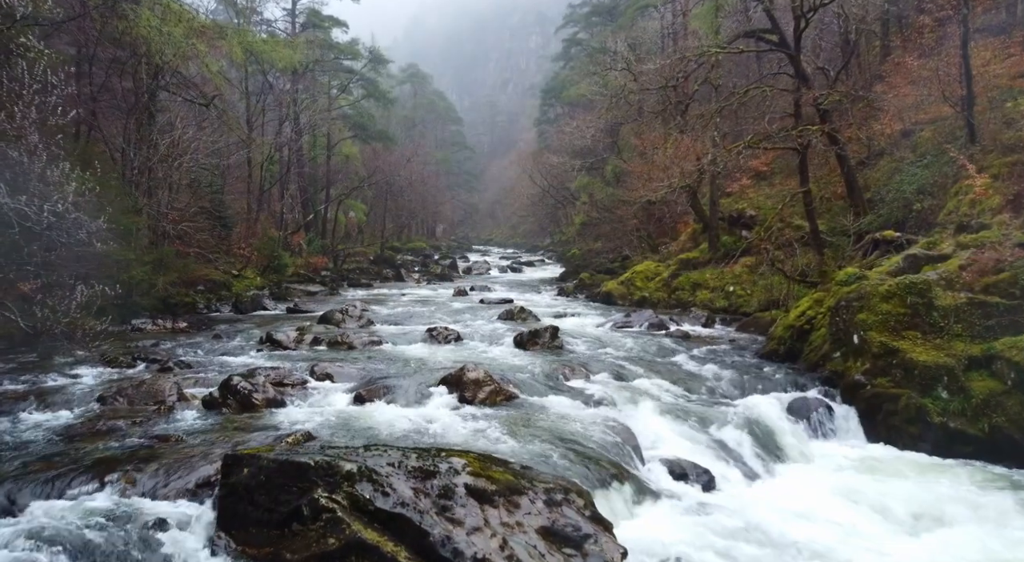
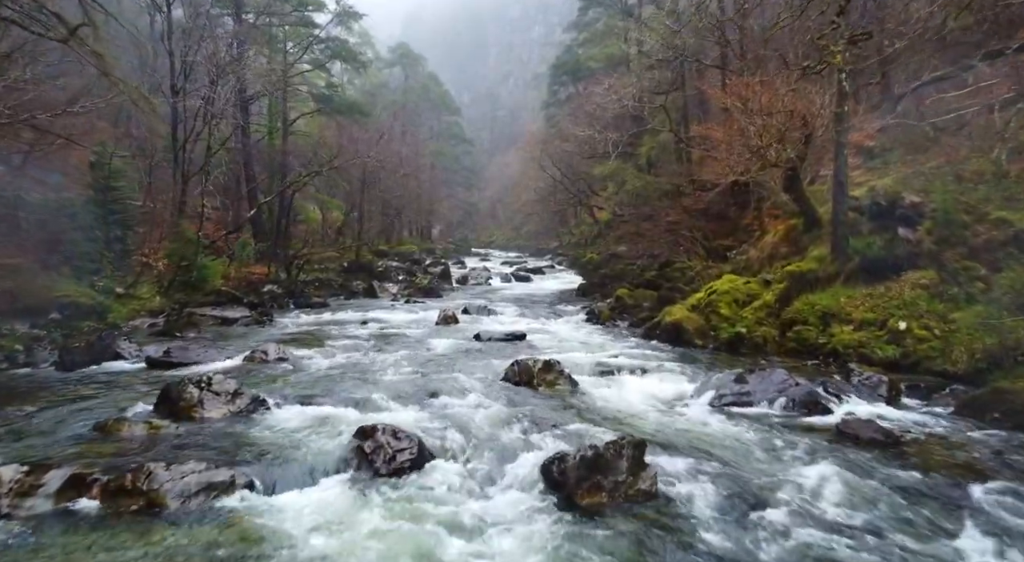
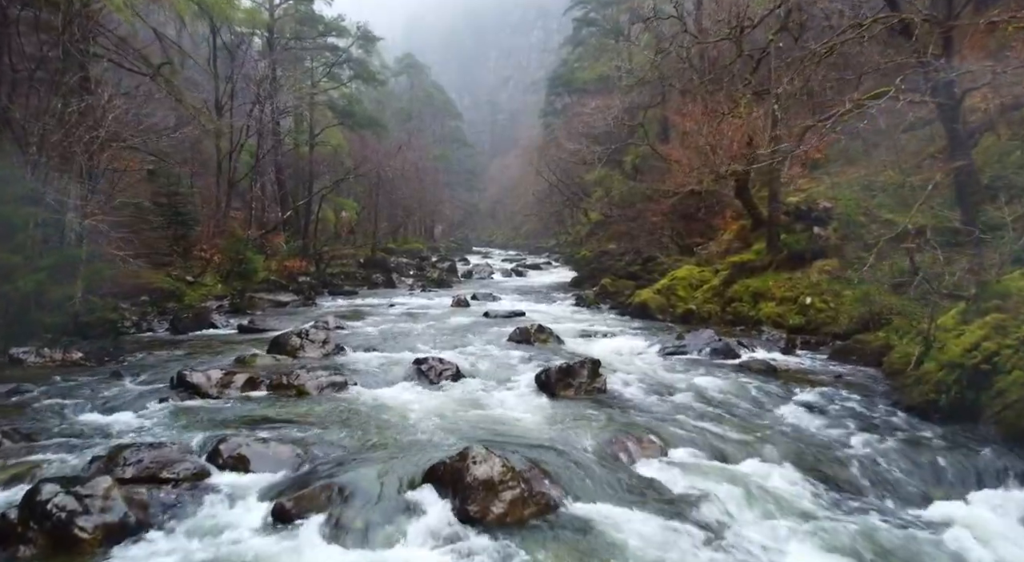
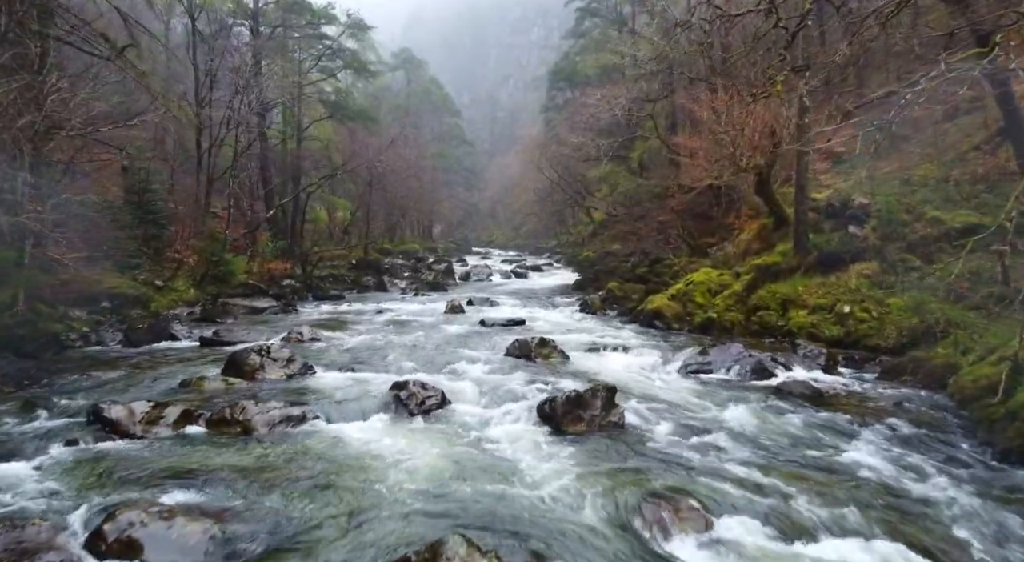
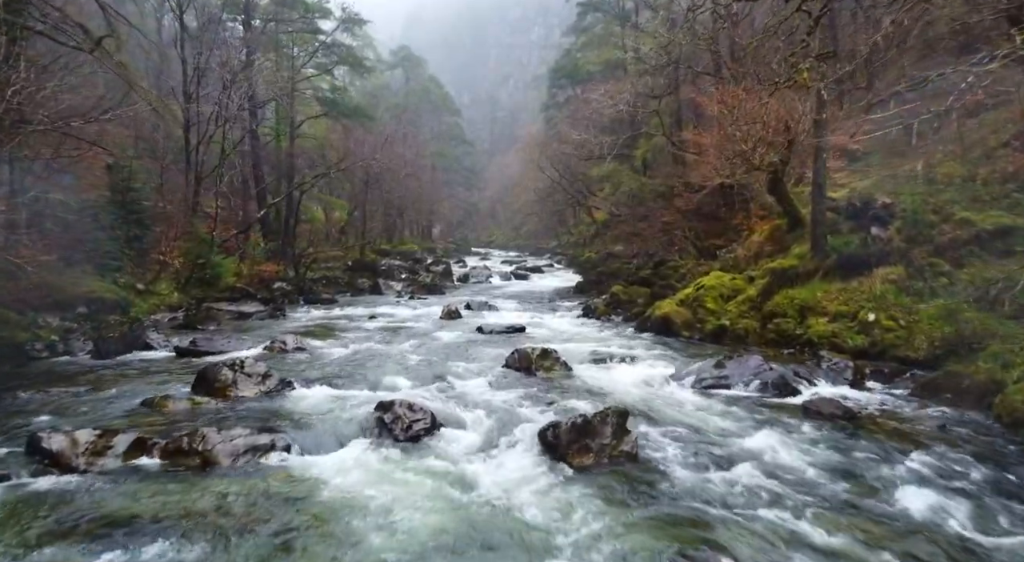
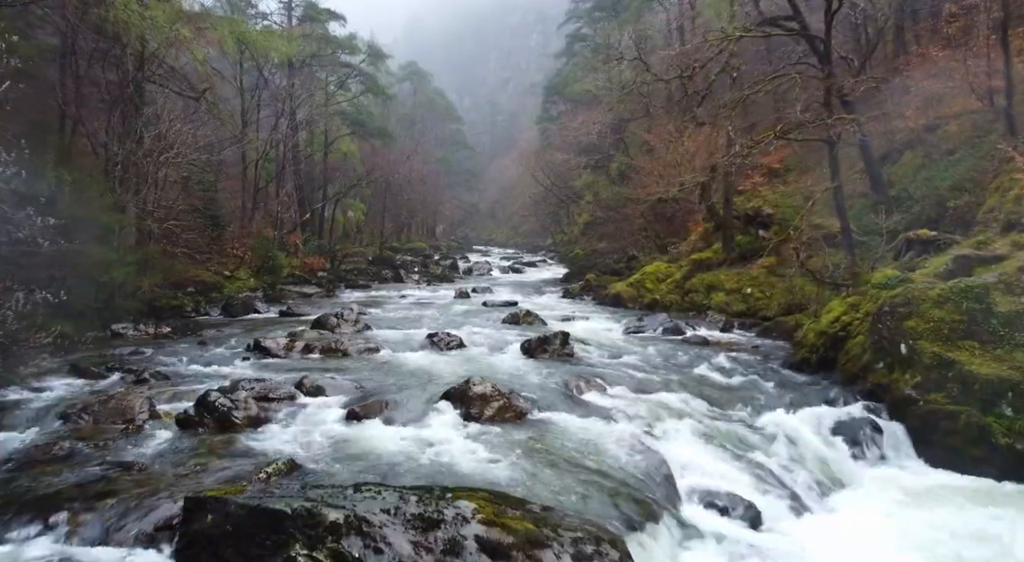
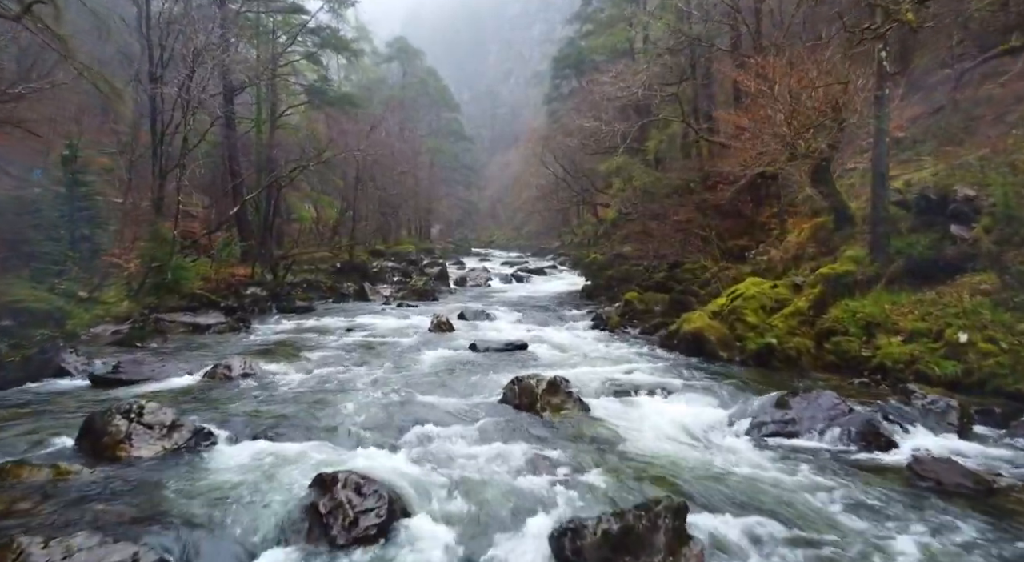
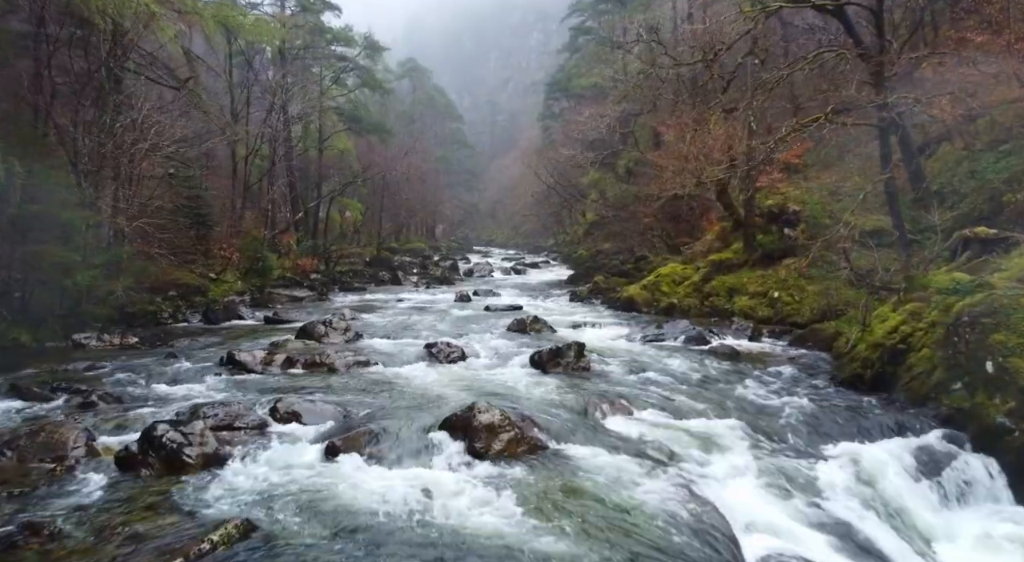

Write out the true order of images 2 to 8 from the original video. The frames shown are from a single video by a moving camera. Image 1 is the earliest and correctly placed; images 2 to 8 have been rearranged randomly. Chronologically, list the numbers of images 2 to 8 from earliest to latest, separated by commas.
6, 8, 3, 4, 5, 2, 7
